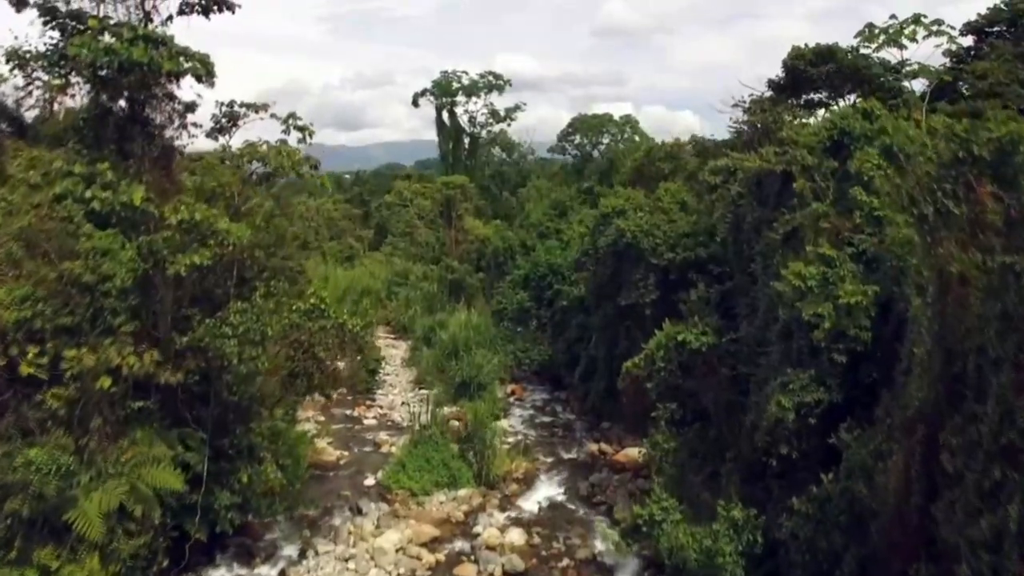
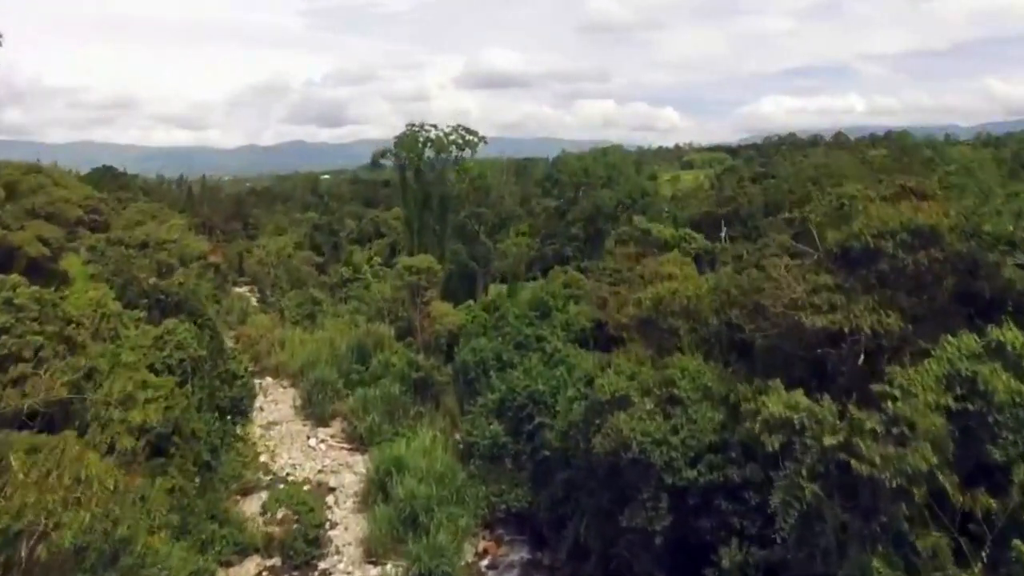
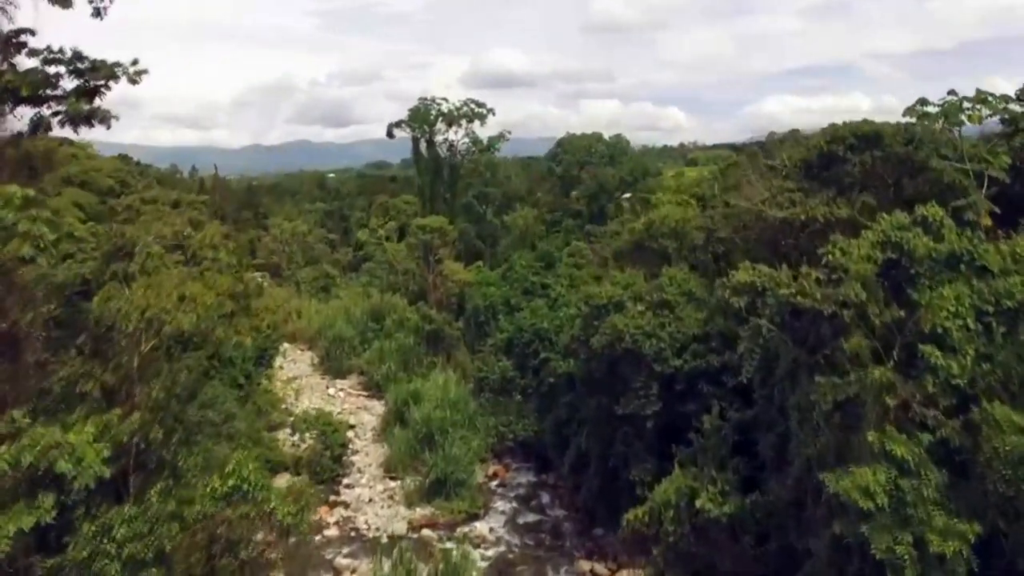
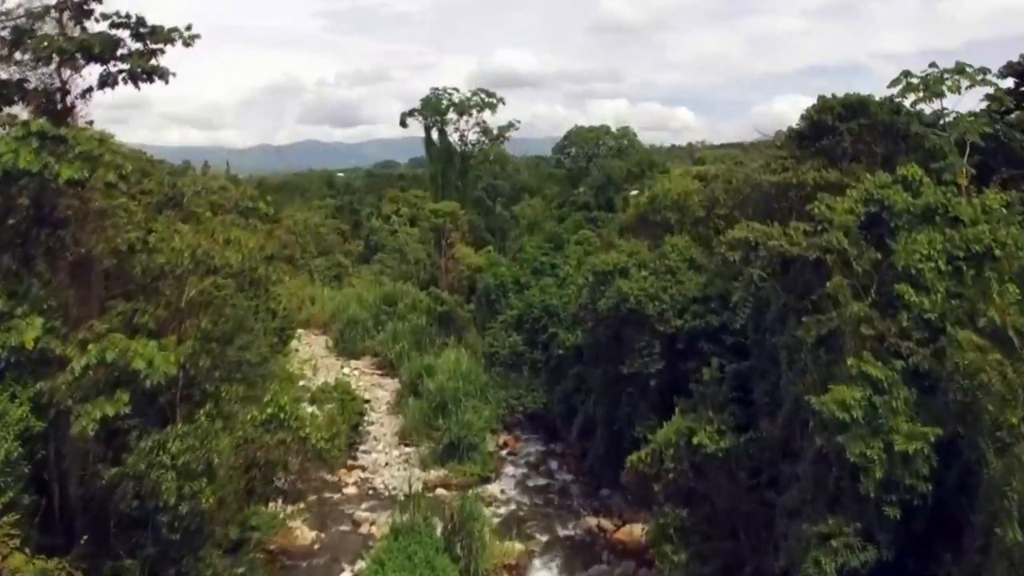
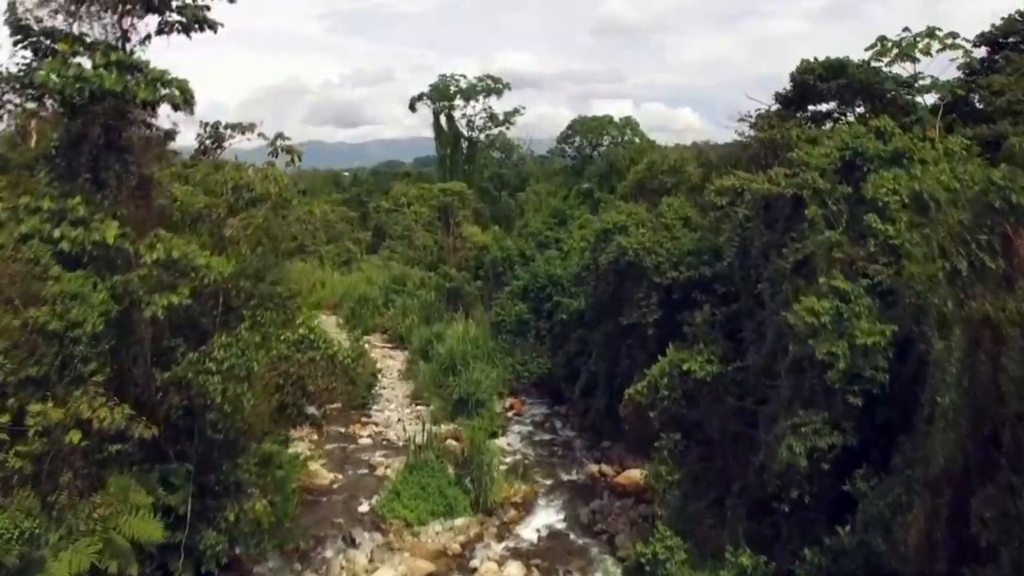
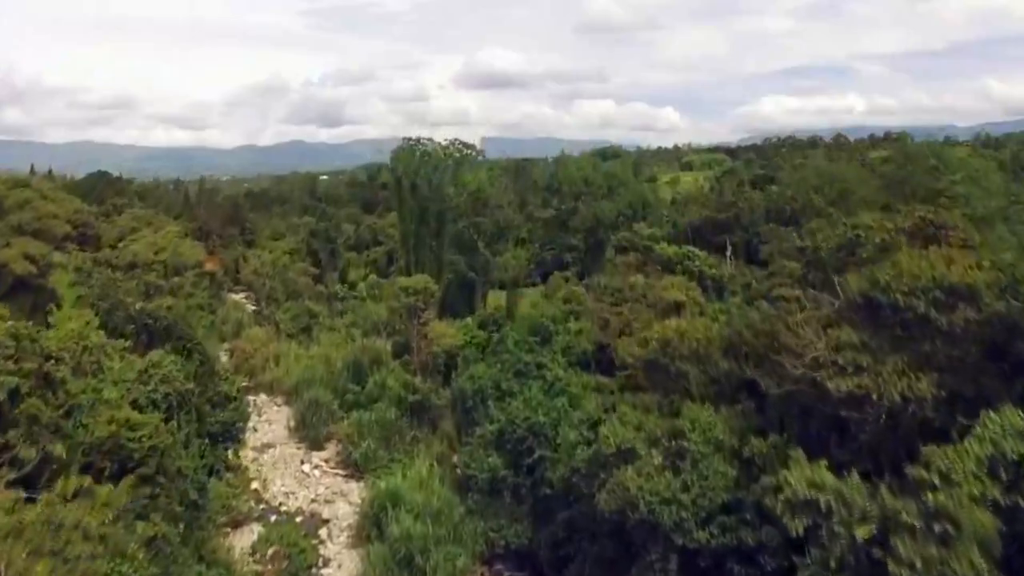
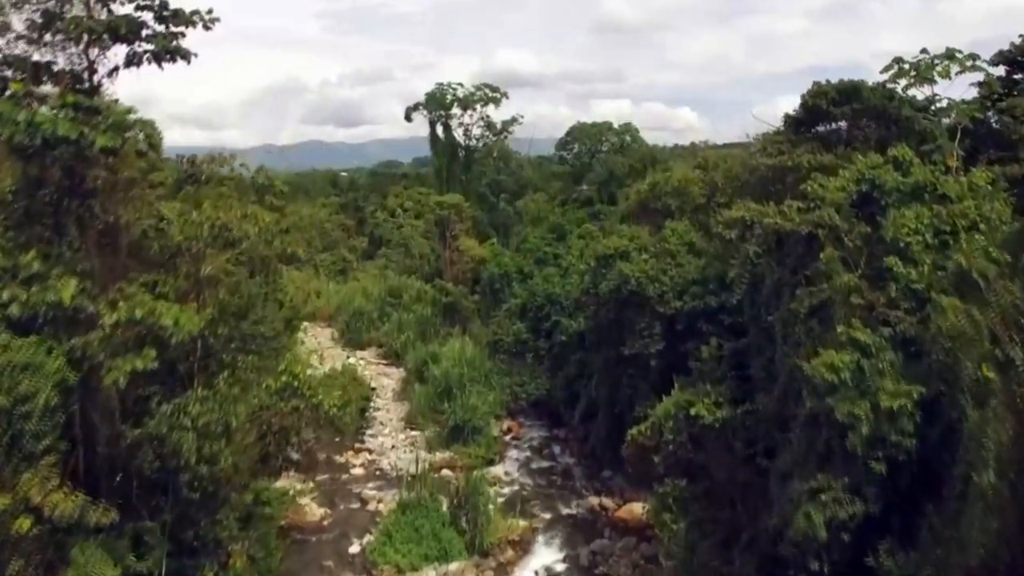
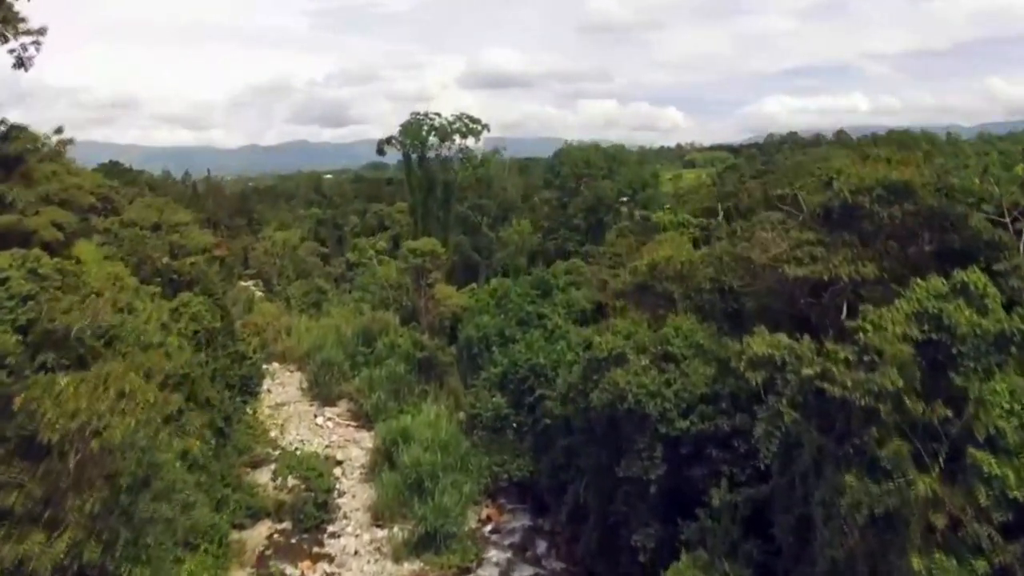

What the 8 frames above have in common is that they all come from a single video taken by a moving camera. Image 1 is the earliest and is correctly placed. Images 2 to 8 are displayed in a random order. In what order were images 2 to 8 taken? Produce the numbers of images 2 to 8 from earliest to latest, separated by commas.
5, 7, 4, 3, 8, 2, 6
